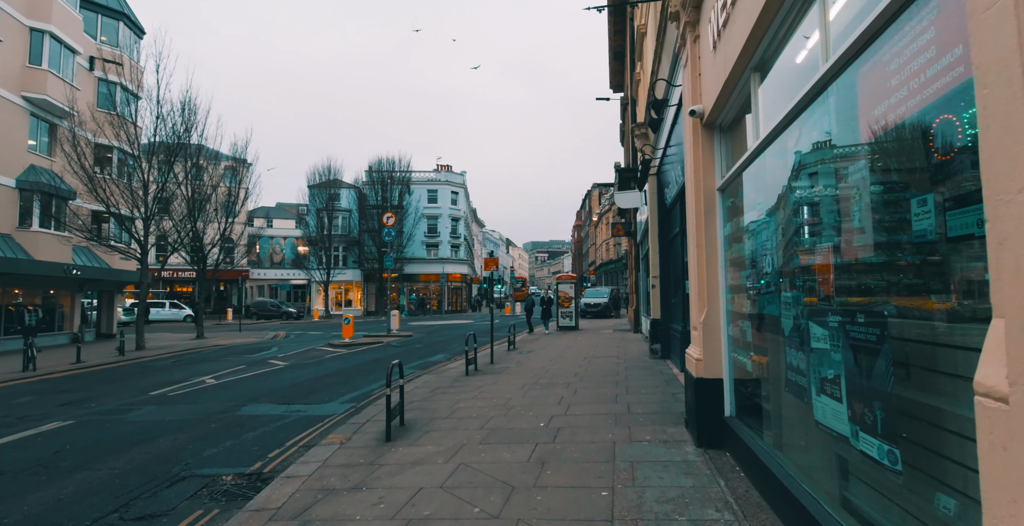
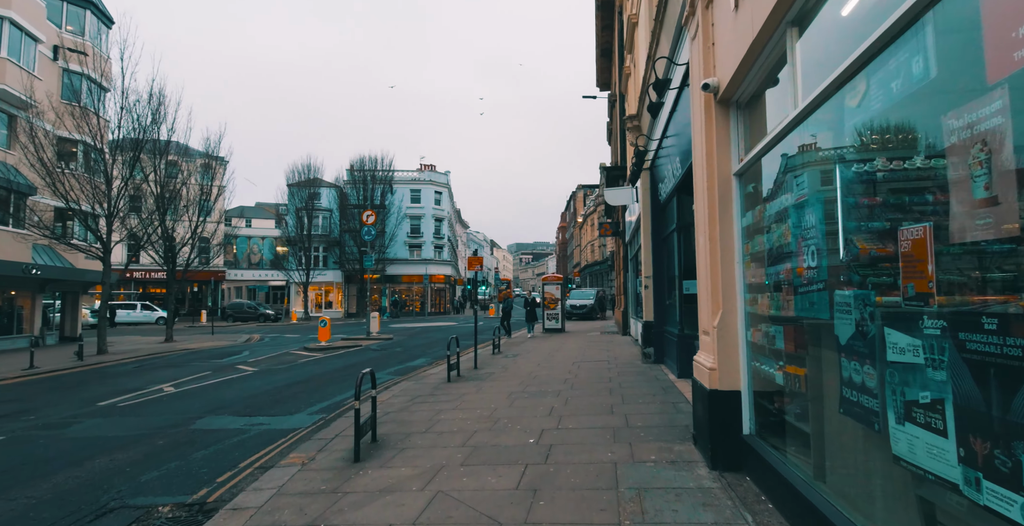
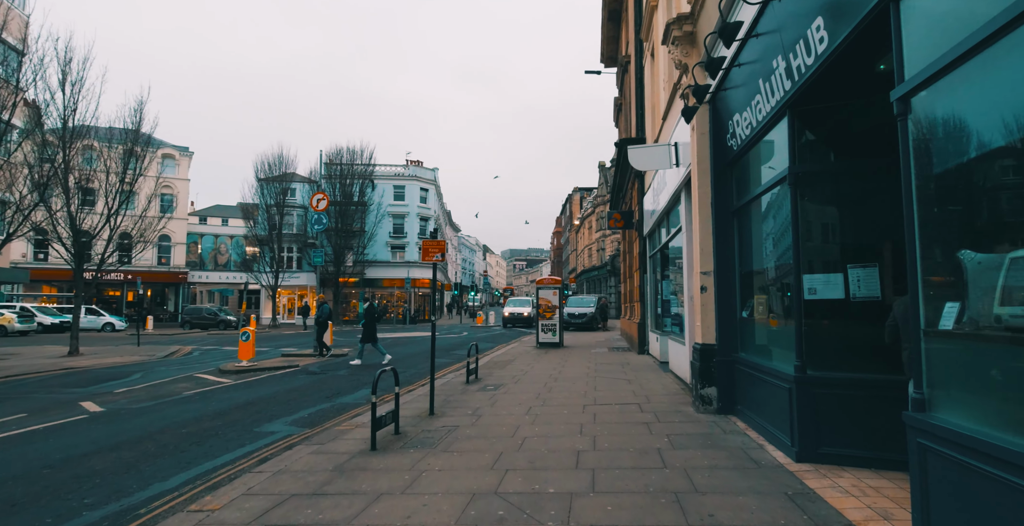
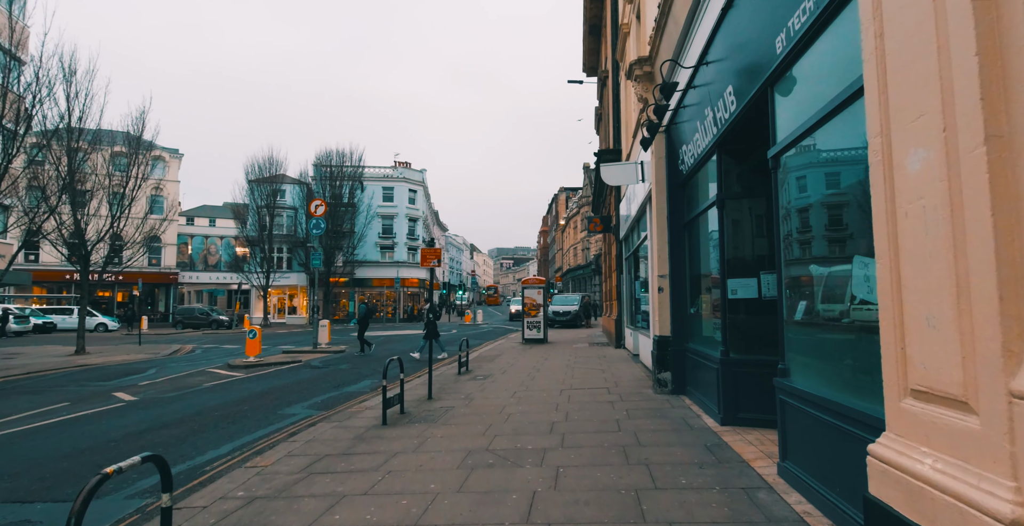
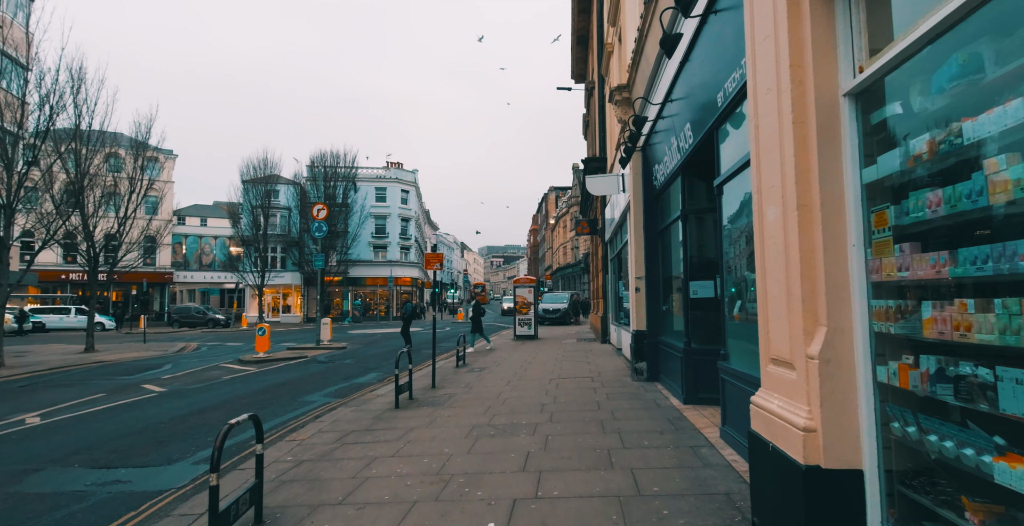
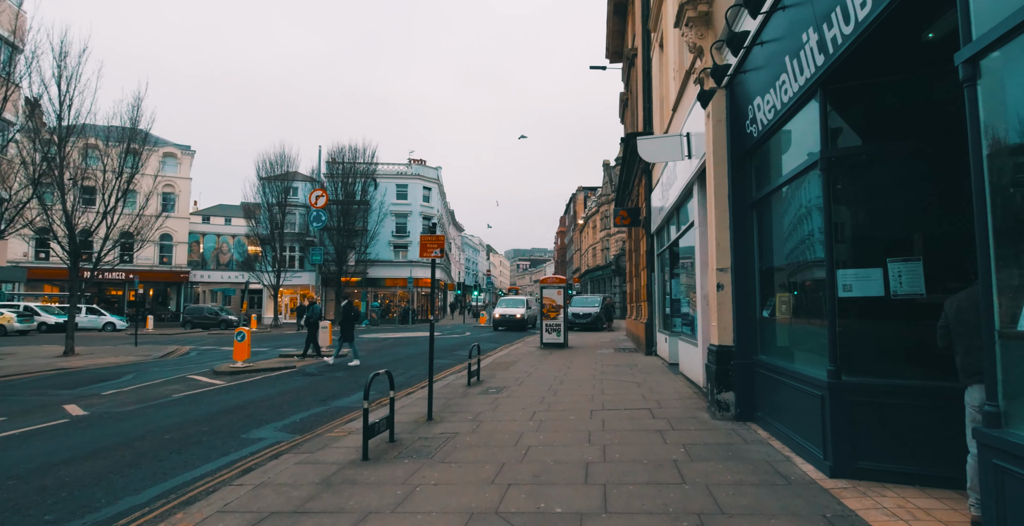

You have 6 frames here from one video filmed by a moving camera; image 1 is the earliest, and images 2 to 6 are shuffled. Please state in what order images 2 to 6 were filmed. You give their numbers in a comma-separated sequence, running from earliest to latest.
2, 5, 4, 3, 6
